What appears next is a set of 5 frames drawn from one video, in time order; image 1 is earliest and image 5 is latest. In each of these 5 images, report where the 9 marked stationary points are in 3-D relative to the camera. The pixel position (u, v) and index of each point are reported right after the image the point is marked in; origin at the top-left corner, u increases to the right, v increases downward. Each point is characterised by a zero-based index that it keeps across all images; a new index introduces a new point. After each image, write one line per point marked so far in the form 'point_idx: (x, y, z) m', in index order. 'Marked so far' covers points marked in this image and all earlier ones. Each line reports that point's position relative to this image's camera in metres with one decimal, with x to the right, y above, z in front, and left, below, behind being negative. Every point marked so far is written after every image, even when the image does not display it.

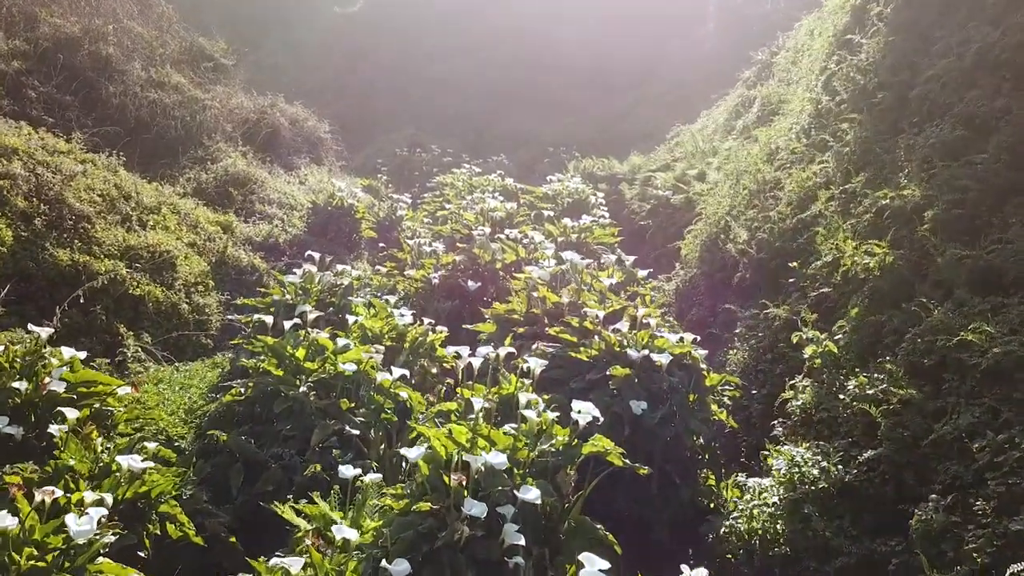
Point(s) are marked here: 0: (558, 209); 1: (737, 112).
0: (+0.8, +1.4, +10.8) m
1: (+4.3, +3.4, +11.7) m
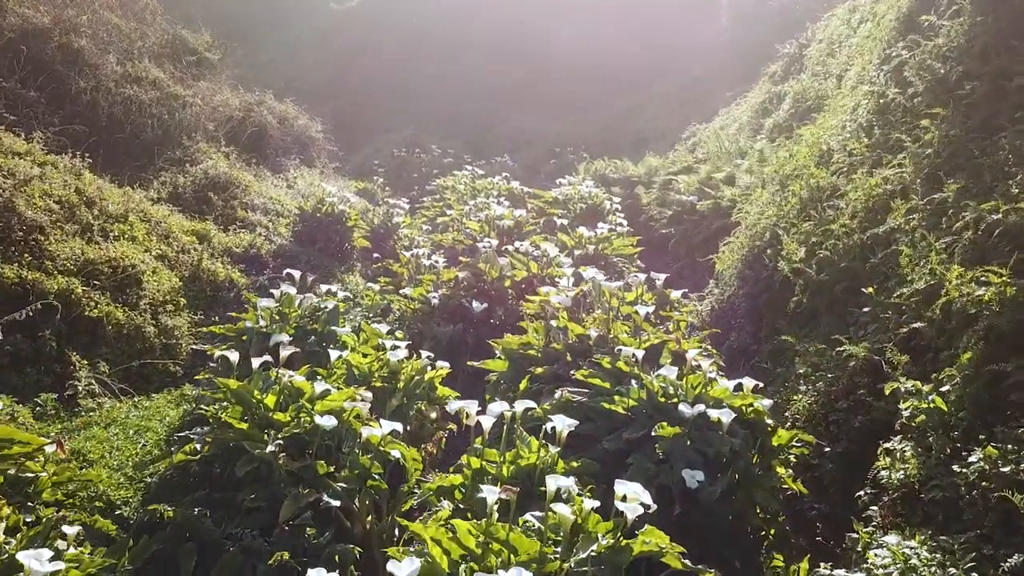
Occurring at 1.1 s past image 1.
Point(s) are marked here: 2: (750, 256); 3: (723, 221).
0: (+0.9, +1.1, +9.8) m
1: (+4.5, +3.2, +10.7) m
2: (+2.5, +0.3, +6.3) m
3: (+2.9, +0.9, +8.4) m
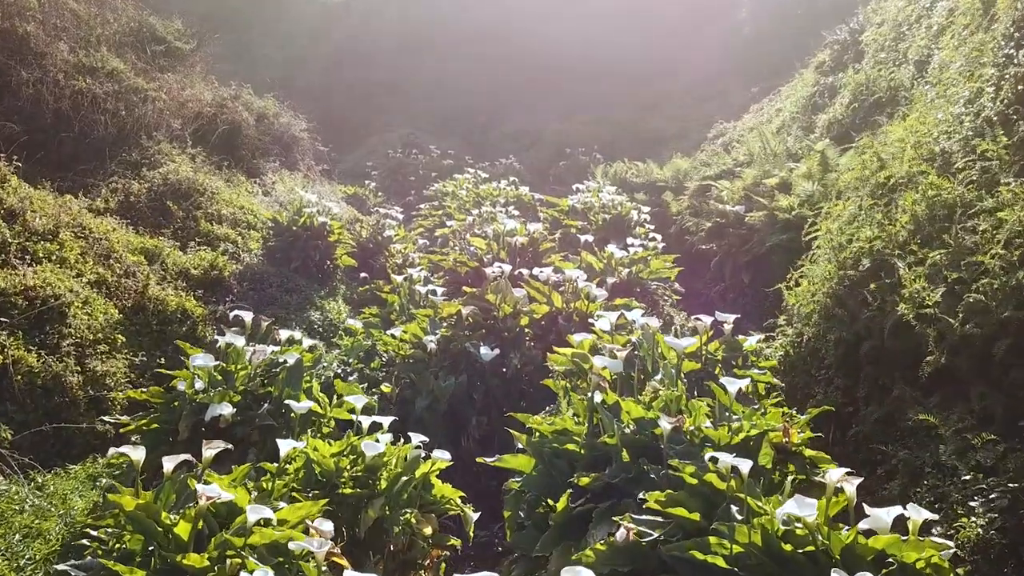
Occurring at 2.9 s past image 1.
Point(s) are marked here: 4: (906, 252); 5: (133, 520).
0: (+1.1, +0.8, +8.3) m
1: (+4.6, +2.8, +9.3) m
2: (+2.7, 0.0, +4.9) m
3: (+3.1, +0.6, +7.0) m
4: (+2.9, +0.3, +4.5) m
5: (-1.8, -1.1, +2.9) m
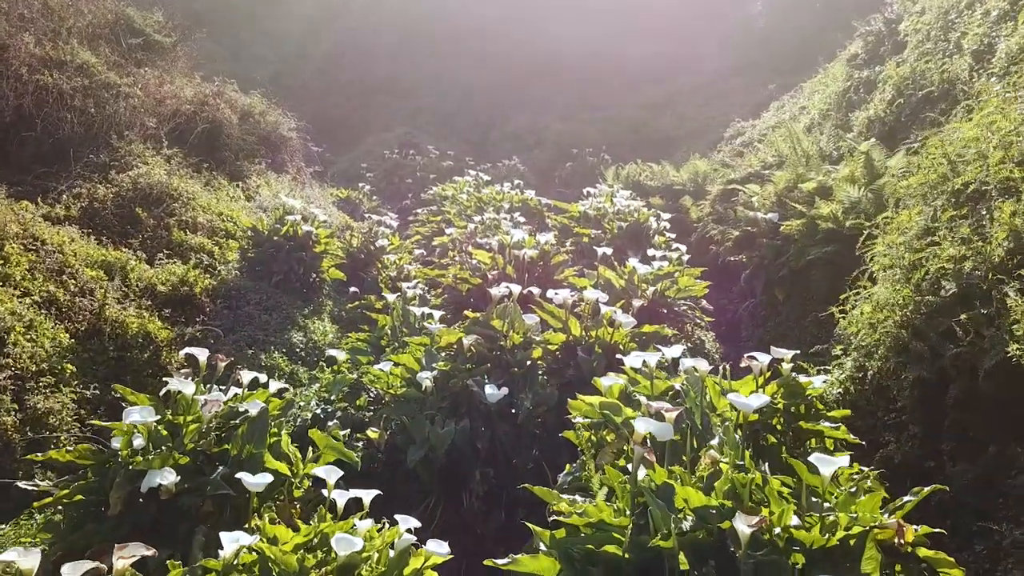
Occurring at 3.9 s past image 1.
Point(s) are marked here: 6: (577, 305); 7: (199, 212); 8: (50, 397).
0: (+1.2, +0.6, +7.5) m
1: (+4.7, +2.6, +8.5) m
2: (+2.7, -0.2, +4.1) m
3: (+3.1, +0.4, +6.2) m
4: (+3.0, +0.1, +3.7) m
5: (-1.7, -1.3, +2.1) m
6: (+0.5, -0.1, +5.1) m
7: (-4.1, +1.0, +8.0) m
8: (-3.8, -0.9, +5.1) m
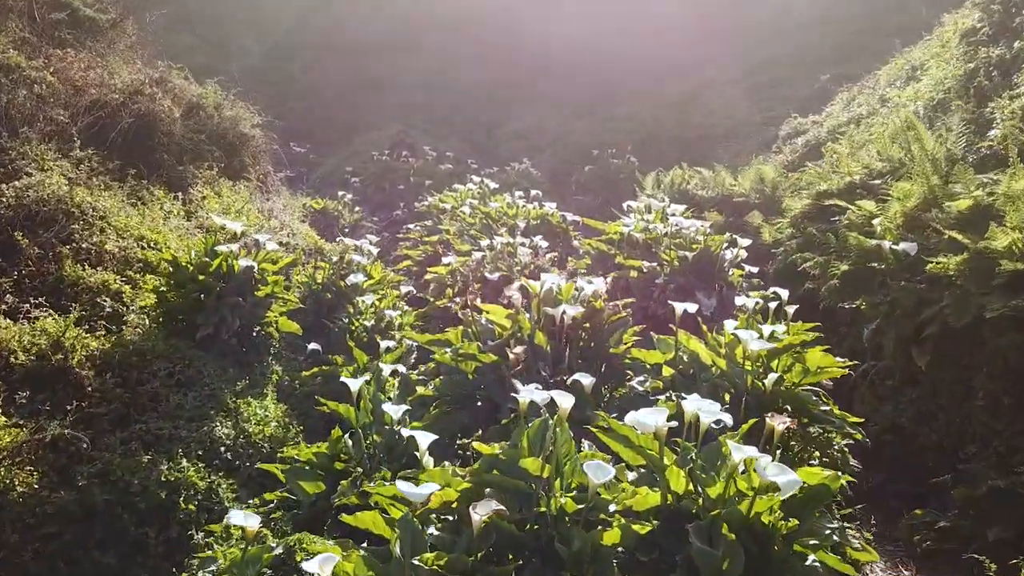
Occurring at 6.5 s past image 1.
0: (+1.4, +0.1, +5.4) m
1: (+4.9, +2.1, +6.4) m
2: (+2.9, -0.7, +2.0) m
3: (+3.3, -0.1, +4.1) m
4: (+3.2, -0.4, +1.6) m
5: (-1.5, -1.8, 0.0) m
6: (+0.7, -0.6, +3.0) m
7: (-3.9, +0.5, +5.9) m
8: (-3.6, -1.4, +3.0) m
